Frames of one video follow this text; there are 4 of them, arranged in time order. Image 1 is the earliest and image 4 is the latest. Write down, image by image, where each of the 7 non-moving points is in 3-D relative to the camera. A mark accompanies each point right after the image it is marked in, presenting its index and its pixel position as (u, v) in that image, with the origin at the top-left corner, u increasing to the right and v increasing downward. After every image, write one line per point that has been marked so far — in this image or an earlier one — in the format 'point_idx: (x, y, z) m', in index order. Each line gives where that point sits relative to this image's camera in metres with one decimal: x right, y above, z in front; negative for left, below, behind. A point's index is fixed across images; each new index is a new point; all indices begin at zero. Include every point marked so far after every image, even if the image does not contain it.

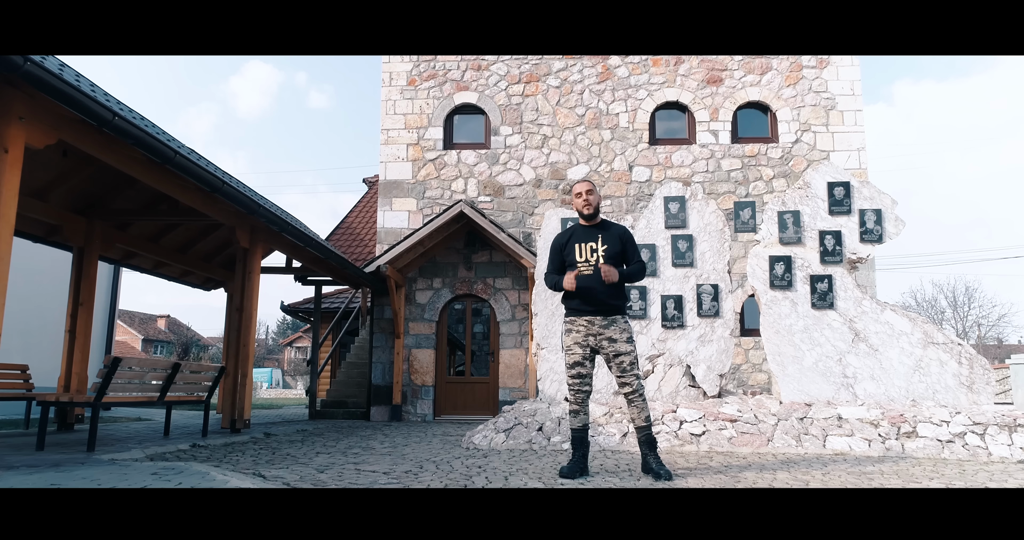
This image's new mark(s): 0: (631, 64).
0: (+1.8, +3.0, +12.9) m
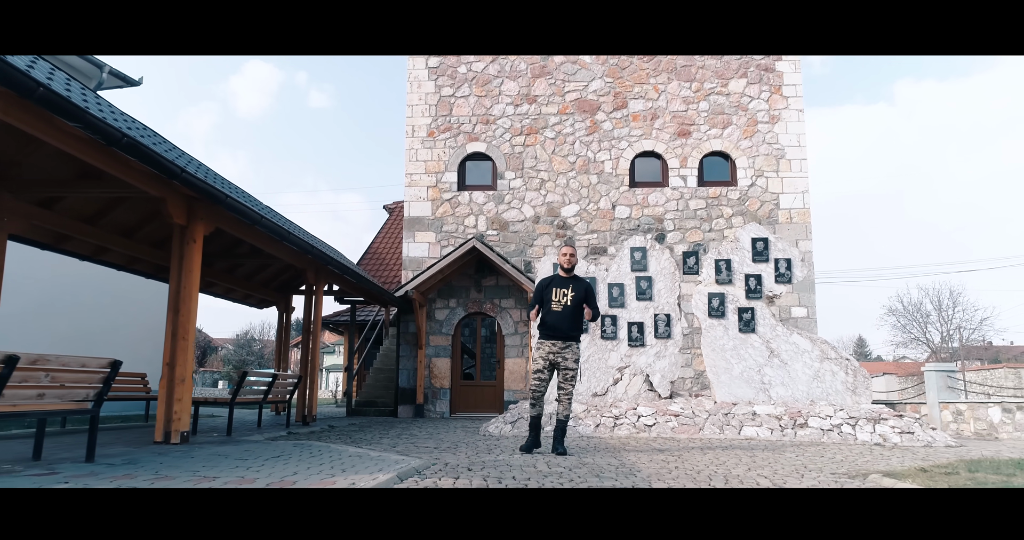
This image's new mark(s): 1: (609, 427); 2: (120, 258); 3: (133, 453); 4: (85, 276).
0: (+1.8, +2.6, +15.4) m
1: (+1.0, -1.6, +9.1) m
2: (-4.5, +0.1, +10.1) m
3: (-2.4, -1.2, +5.6) m
4: (-7.6, -0.1, +15.7) m
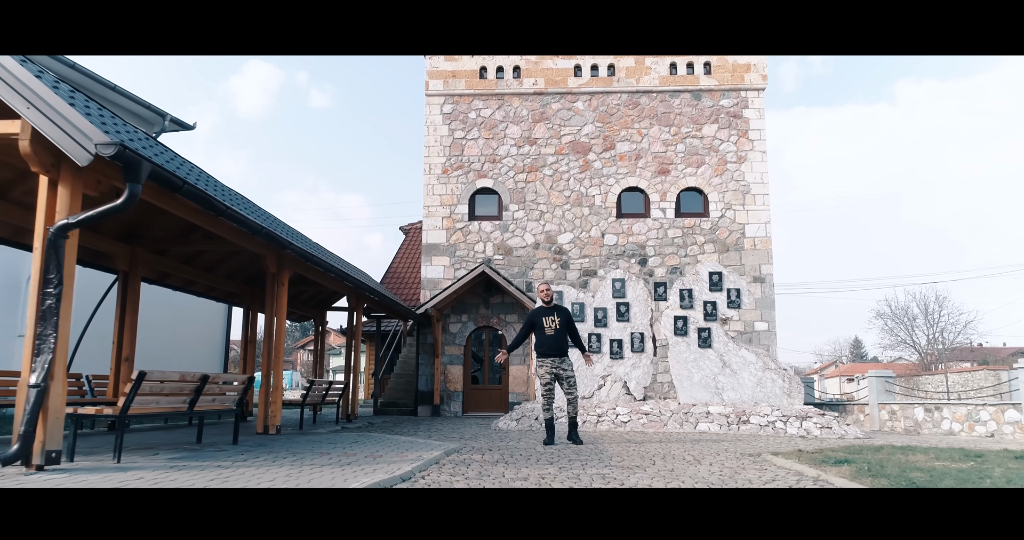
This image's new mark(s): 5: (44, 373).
0: (+1.9, +2.3, +17.9) m
1: (+1.1, -2.0, +11.6) m
2: (-4.4, -0.3, +12.5) m
3: (-2.3, -1.6, +8.1) m
4: (-7.5, -0.5, +18.2) m
5: (-2.7, -0.6, +5.0) m
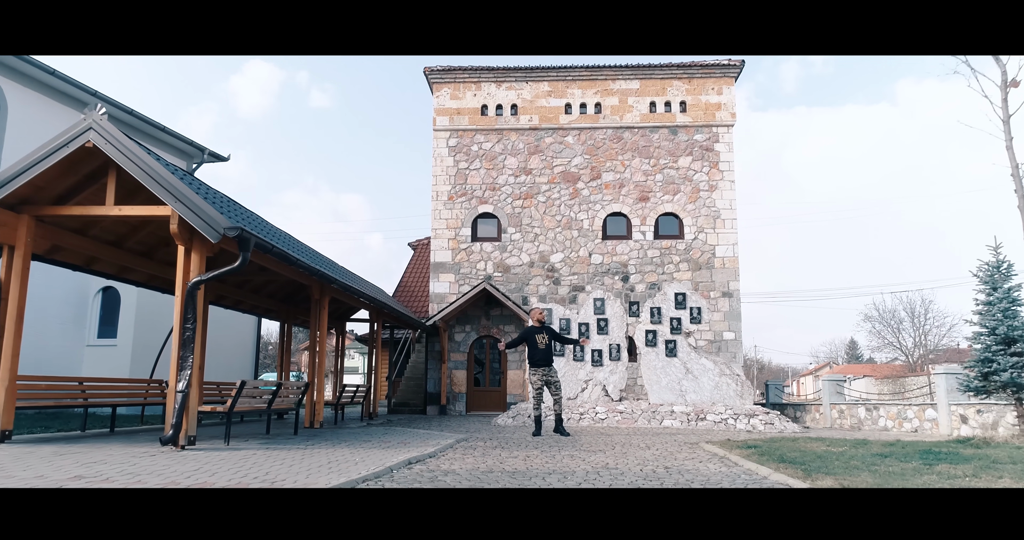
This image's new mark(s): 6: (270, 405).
0: (+1.8, +1.9, +20.2) m
1: (+1.0, -2.4, +13.9) m
2: (-4.5, -0.6, +14.9) m
3: (-2.4, -1.9, +10.4) m
4: (-7.6, -0.9, +20.5) m
5: (-2.7, -0.9, +7.3) m
6: (-2.6, -1.4, +9.3) m
